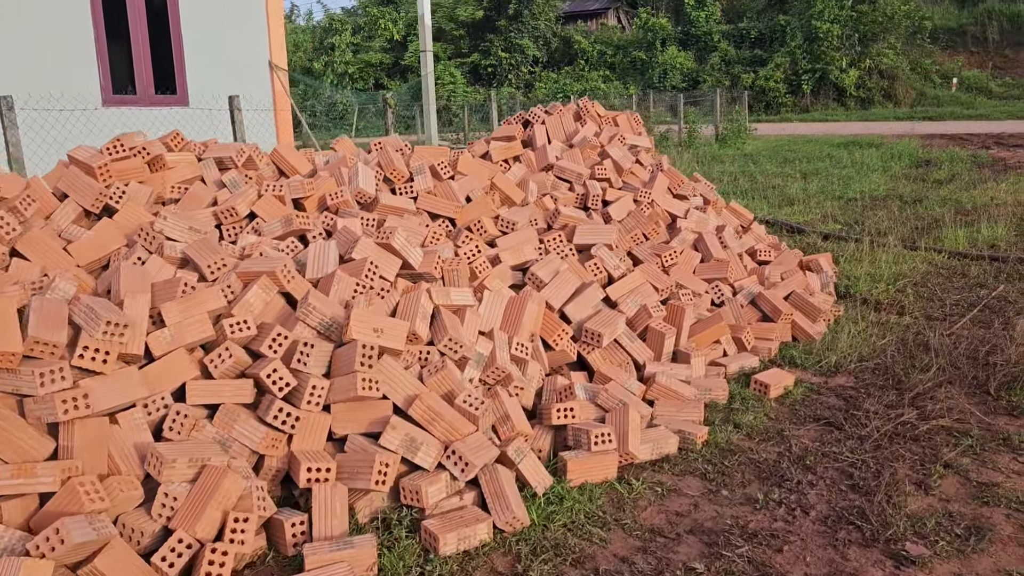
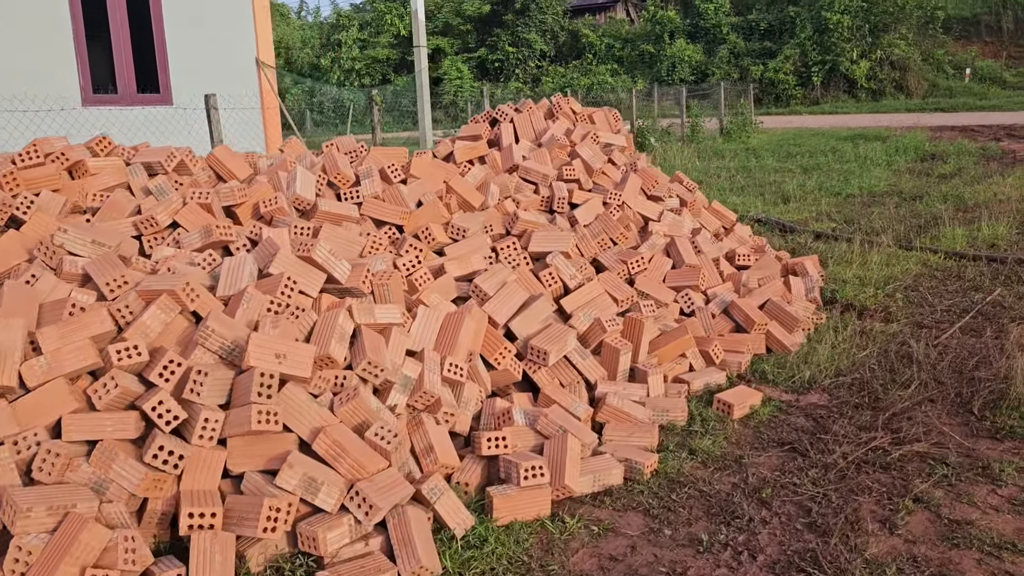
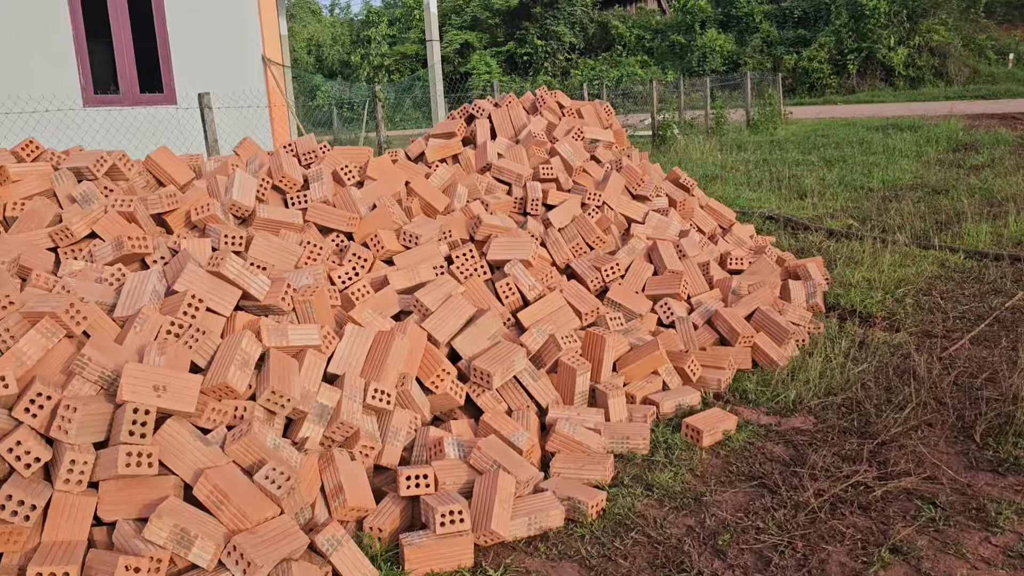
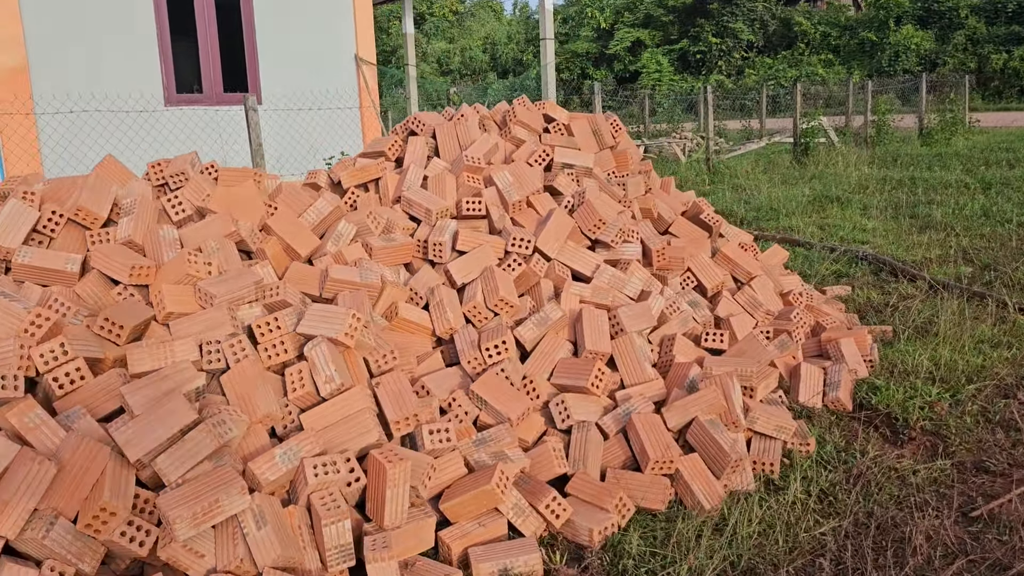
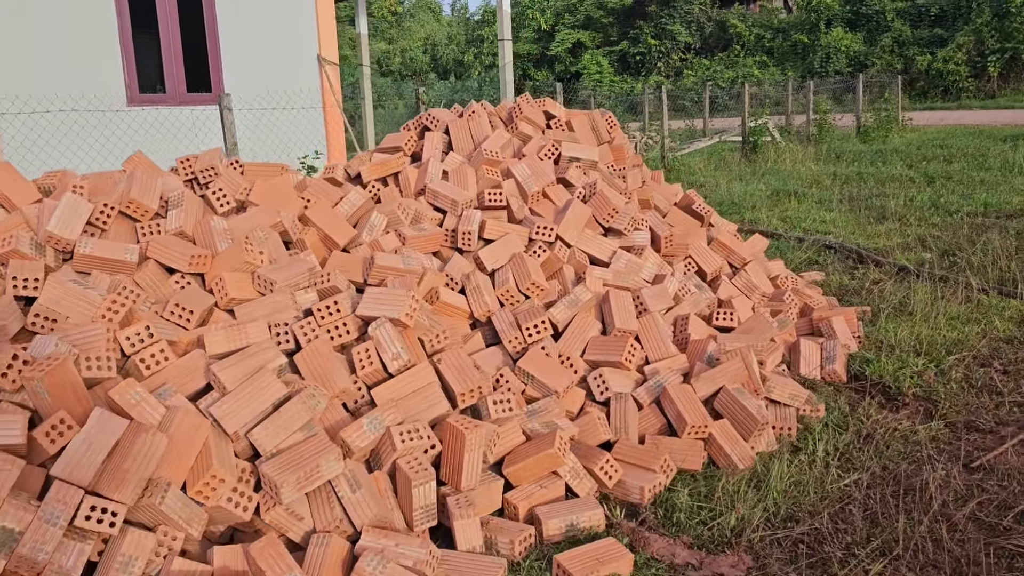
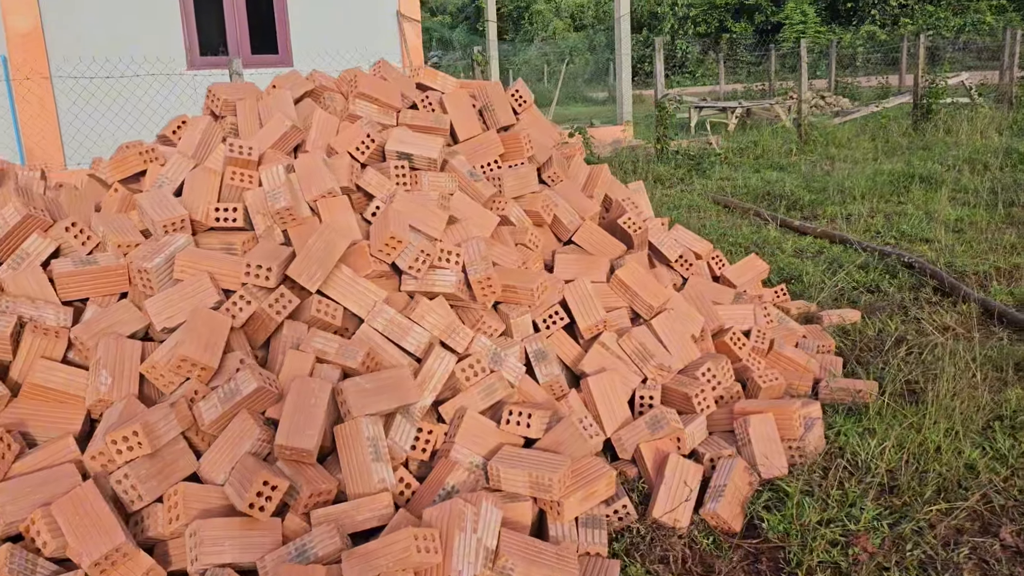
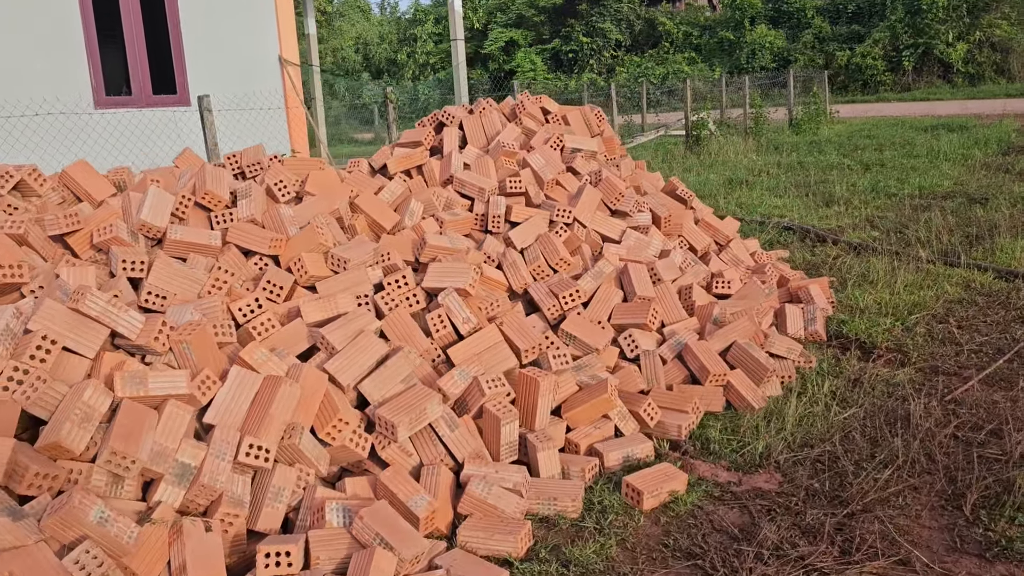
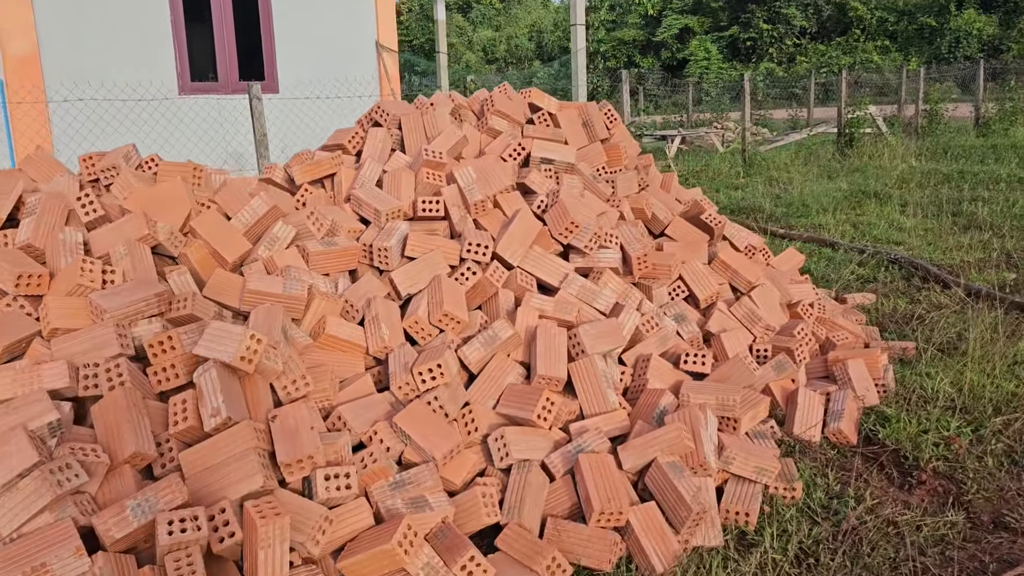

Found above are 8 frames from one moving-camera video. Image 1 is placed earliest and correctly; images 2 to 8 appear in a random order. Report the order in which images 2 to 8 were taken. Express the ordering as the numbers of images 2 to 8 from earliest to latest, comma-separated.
2, 3, 7, 5, 4, 8, 6
